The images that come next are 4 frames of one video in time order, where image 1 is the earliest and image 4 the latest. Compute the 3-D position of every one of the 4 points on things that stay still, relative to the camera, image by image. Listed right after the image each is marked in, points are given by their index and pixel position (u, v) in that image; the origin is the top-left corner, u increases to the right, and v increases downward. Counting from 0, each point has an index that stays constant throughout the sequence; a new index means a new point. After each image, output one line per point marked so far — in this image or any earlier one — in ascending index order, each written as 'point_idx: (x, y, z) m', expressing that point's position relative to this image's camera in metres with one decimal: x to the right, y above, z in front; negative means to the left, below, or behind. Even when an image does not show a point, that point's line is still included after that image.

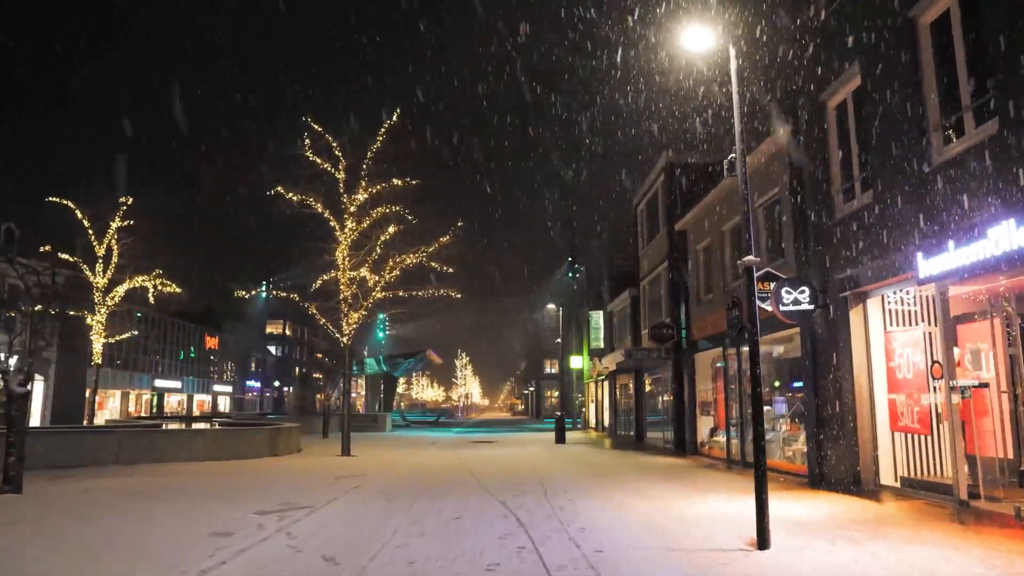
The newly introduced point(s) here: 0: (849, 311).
0: (+5.4, -0.4, +11.7) m
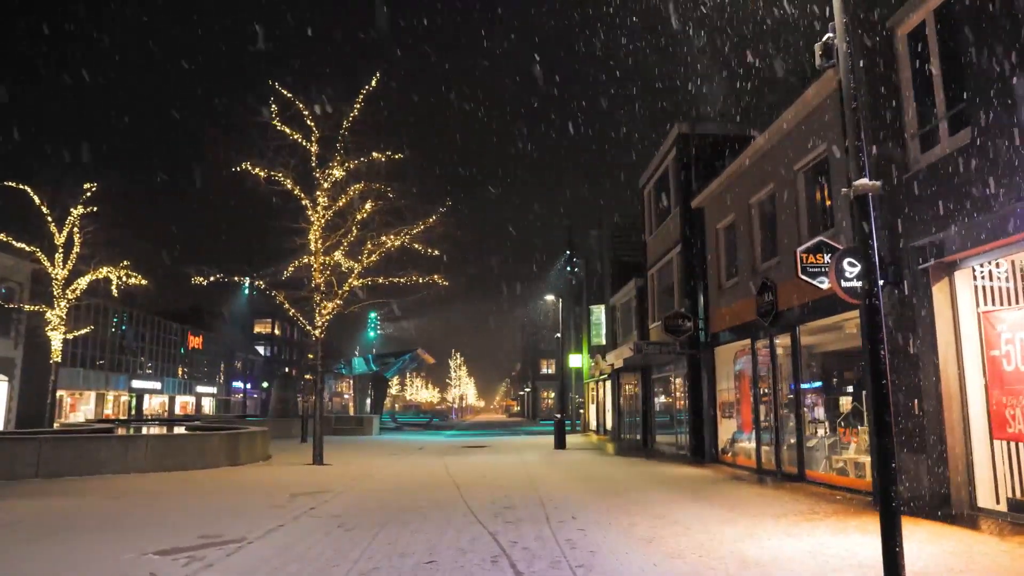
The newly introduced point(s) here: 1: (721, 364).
0: (+5.3, 0.0, +9.2) m
1: (+5.1, -1.9, +17.7) m
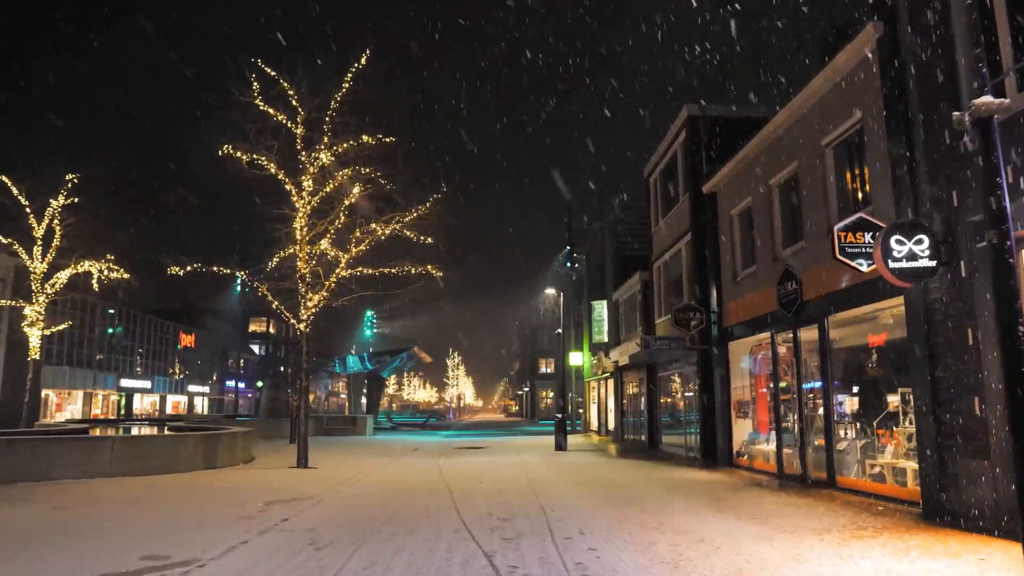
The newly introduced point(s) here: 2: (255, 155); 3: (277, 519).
0: (+5.3, +0.2, +8.0) m
1: (+5.1, -1.7, +16.5) m
2: (-6.5, +3.4, +18.4) m
3: (-3.0, -3.0, +9.3) m
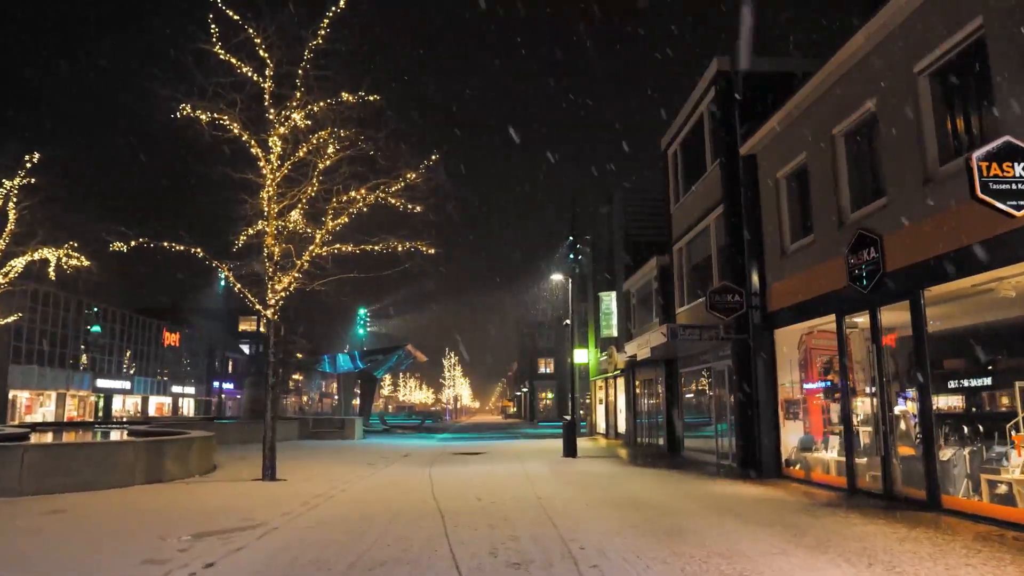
0: (+5.5, +0.7, +5.4) m
1: (+5.2, -1.2, +13.9) m
2: (-6.4, +3.8, +15.8) m
3: (-2.9, -2.6, +6.7) m
